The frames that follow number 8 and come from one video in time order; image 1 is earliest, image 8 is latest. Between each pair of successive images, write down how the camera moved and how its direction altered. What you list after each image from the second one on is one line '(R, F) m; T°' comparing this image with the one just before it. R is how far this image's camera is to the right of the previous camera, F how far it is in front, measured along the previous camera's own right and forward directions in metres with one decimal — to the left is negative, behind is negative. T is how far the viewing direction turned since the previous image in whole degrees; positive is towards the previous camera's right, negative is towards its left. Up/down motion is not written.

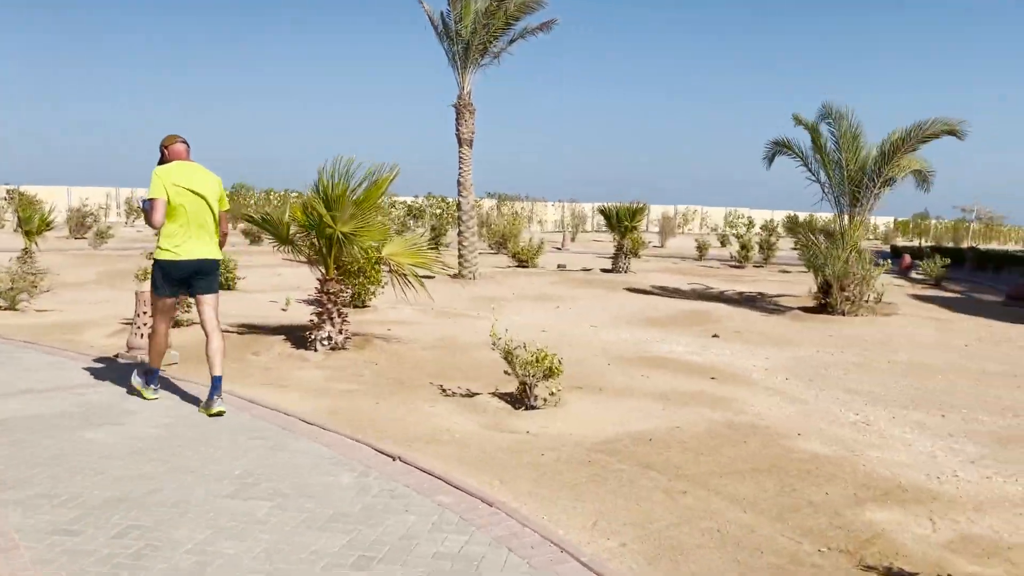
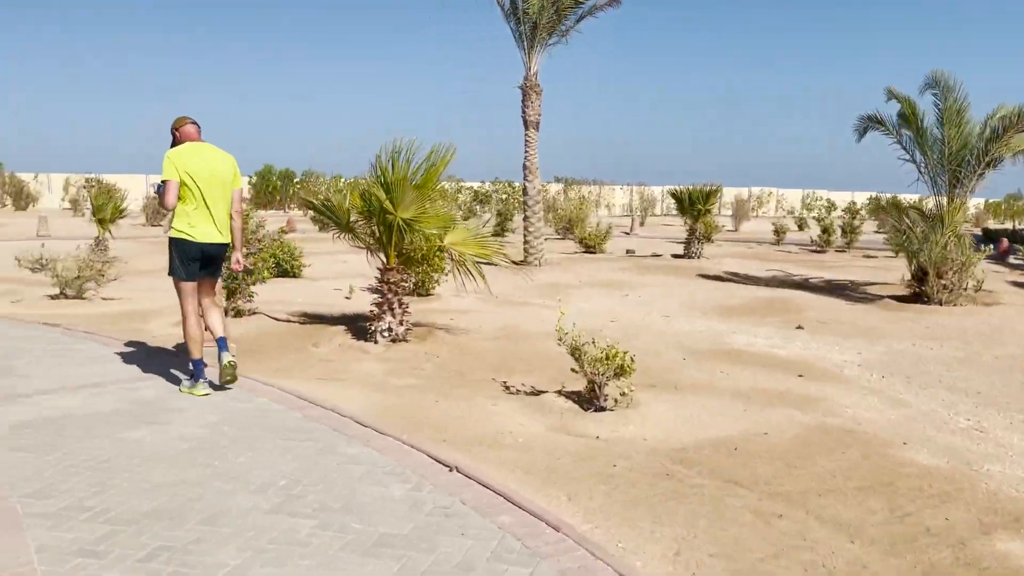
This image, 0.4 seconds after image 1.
(0.0, +0.5) m; -5°
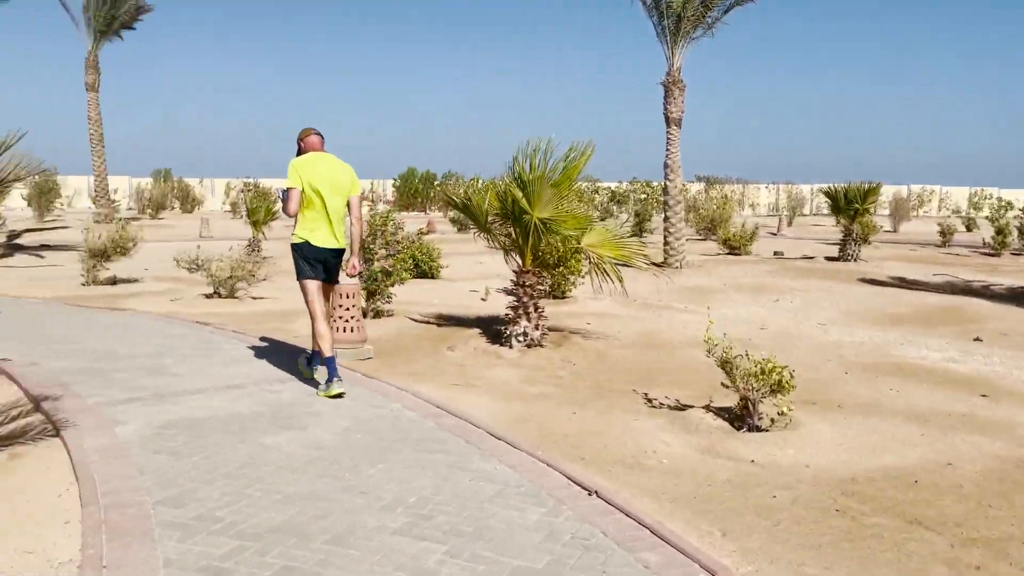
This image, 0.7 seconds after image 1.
(-0.1, +0.4) m; -9°
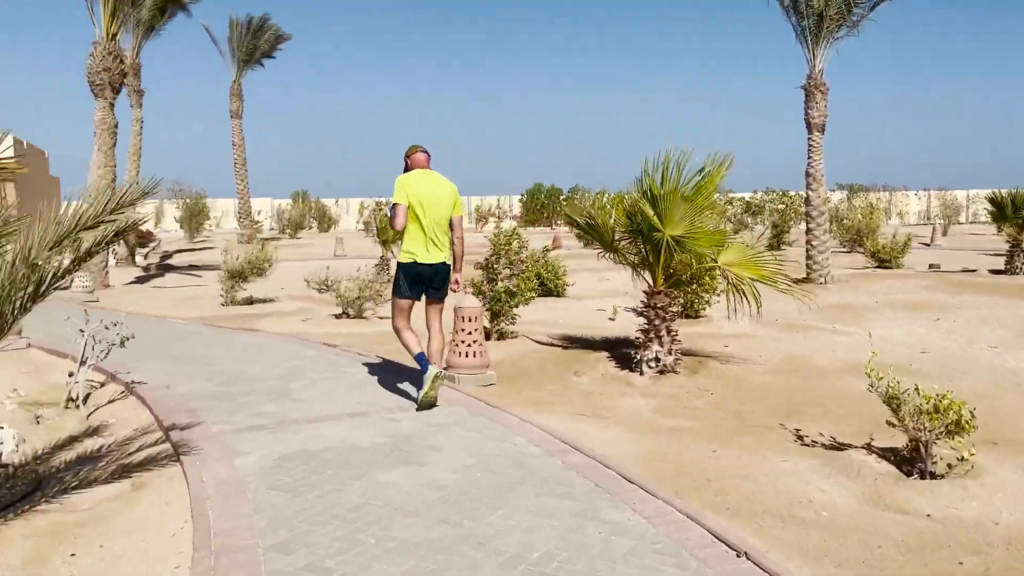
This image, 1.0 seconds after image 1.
(0.0, +0.4) m; -9°
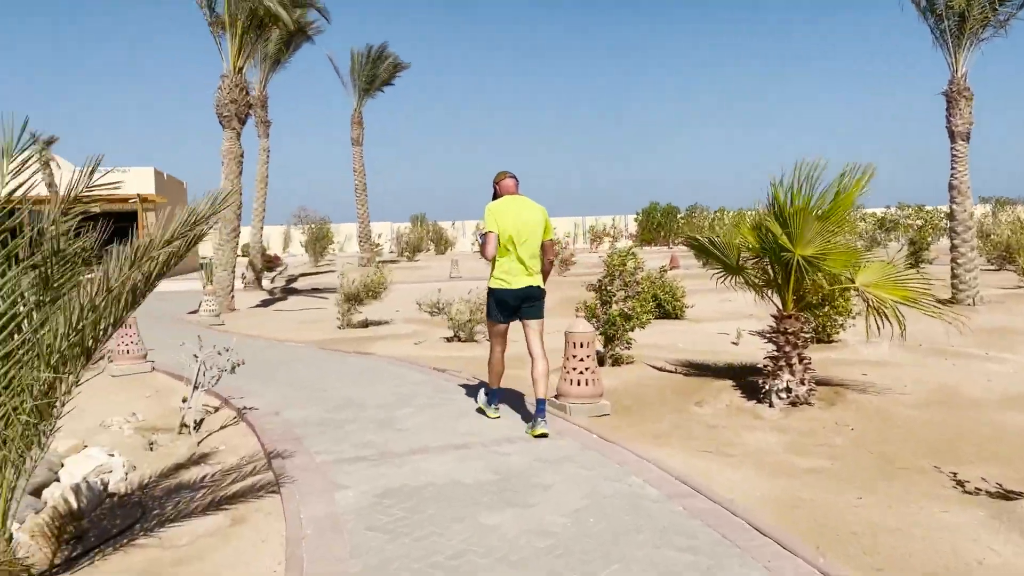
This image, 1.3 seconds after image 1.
(0.0, +0.4) m; -8°
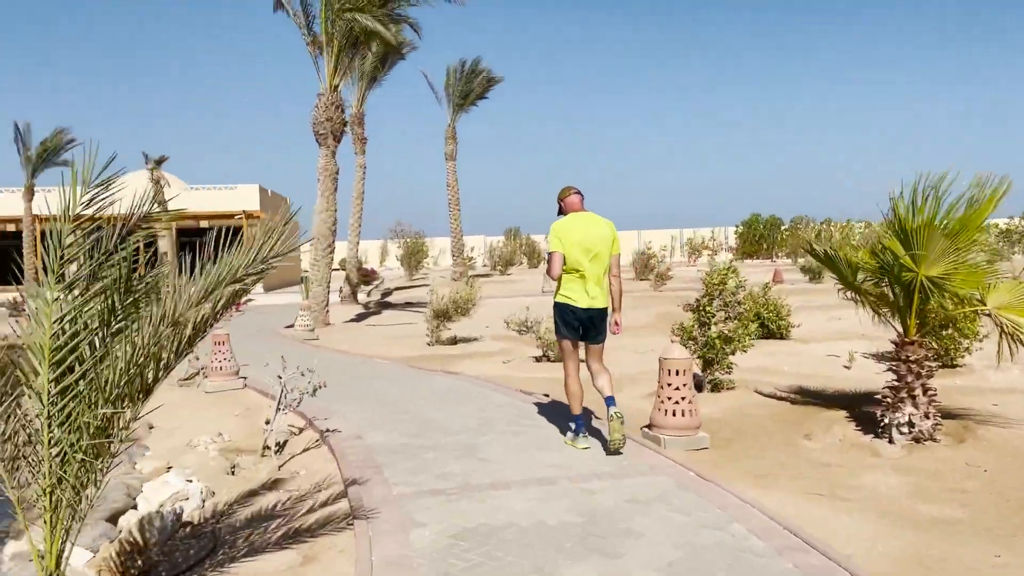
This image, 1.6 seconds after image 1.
(0.0, +0.4) m; -7°
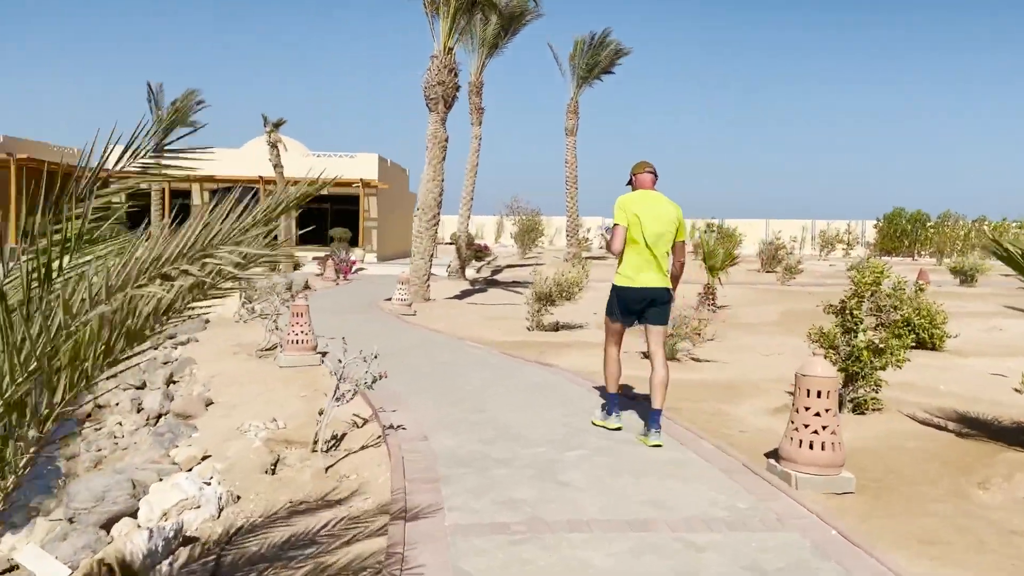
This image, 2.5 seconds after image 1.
(+0.1, +1.2) m; -8°
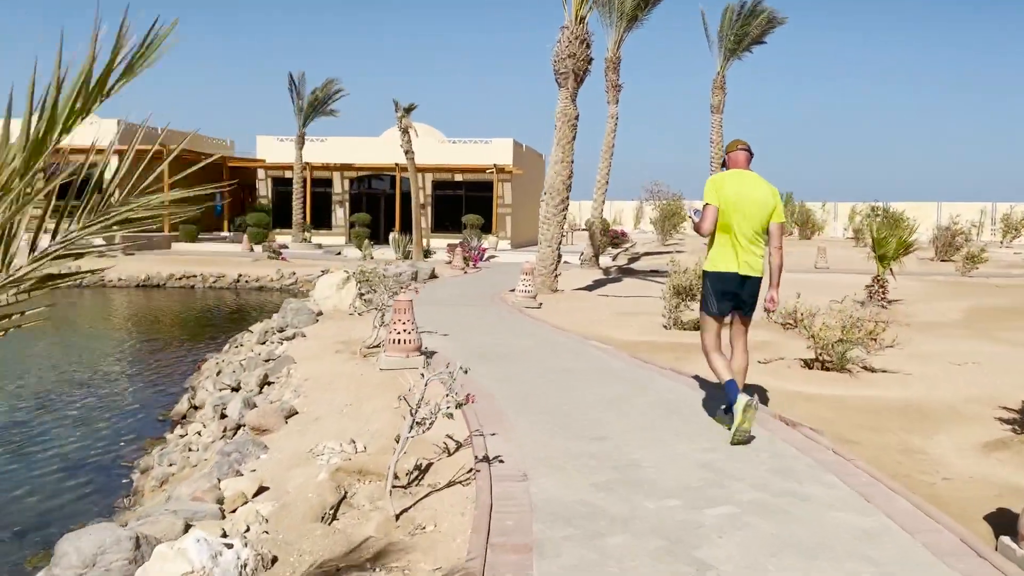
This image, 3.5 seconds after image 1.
(+0.1, +1.4) m; -10°
